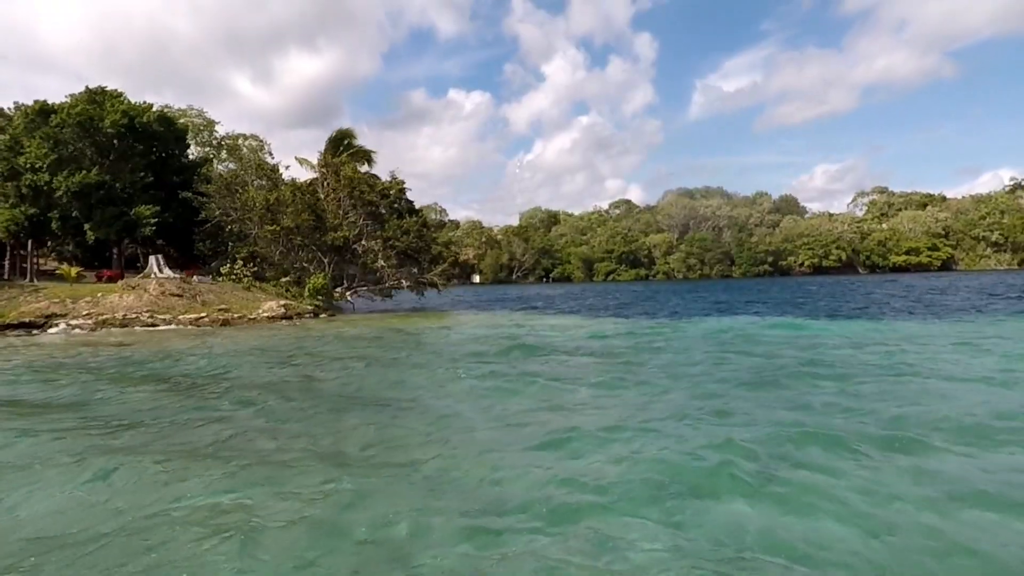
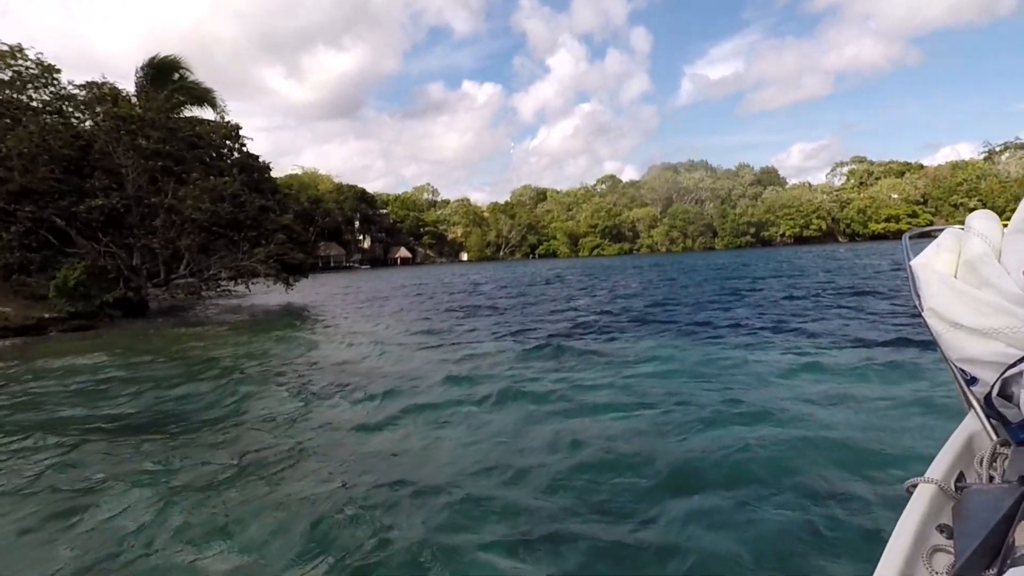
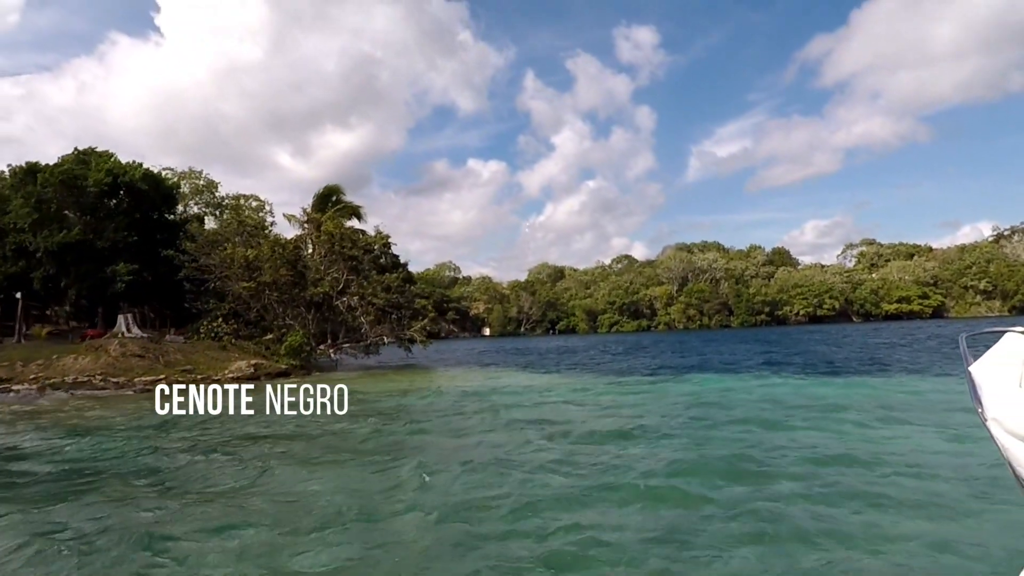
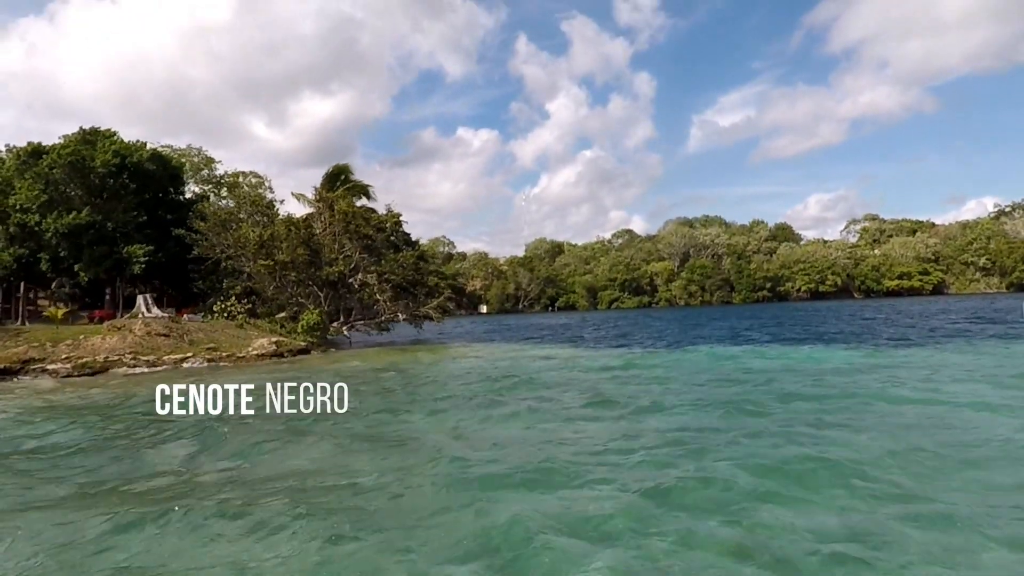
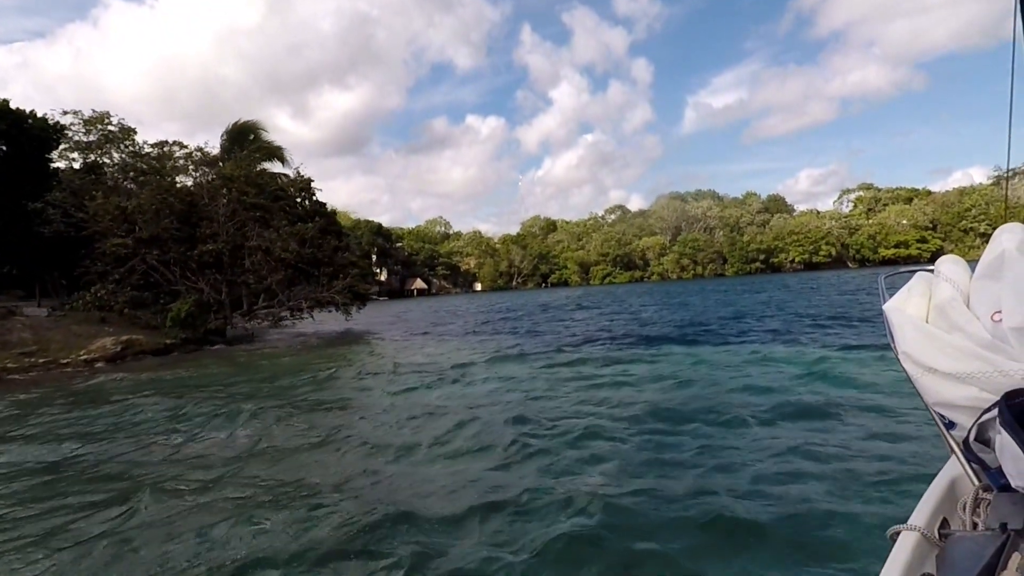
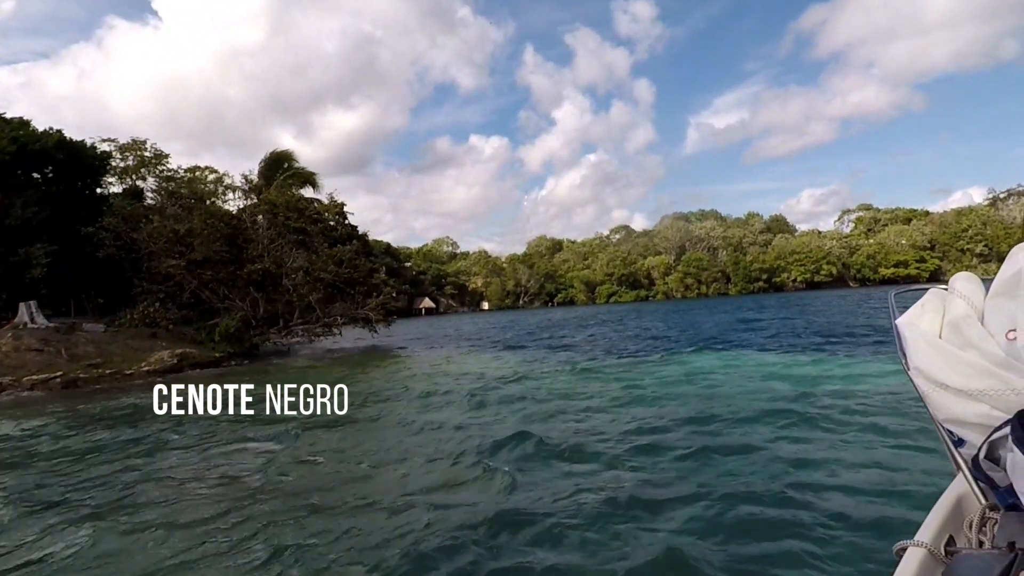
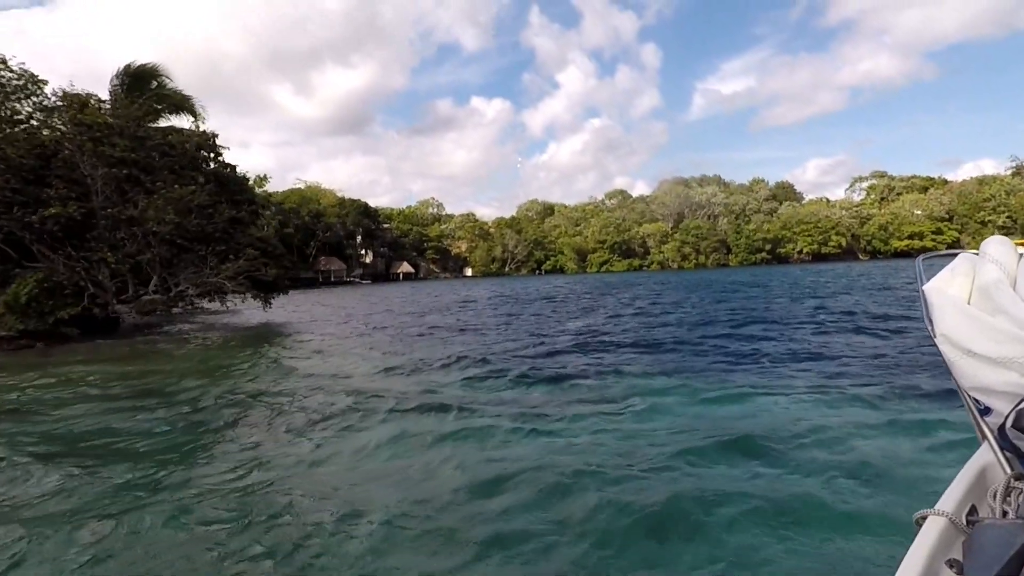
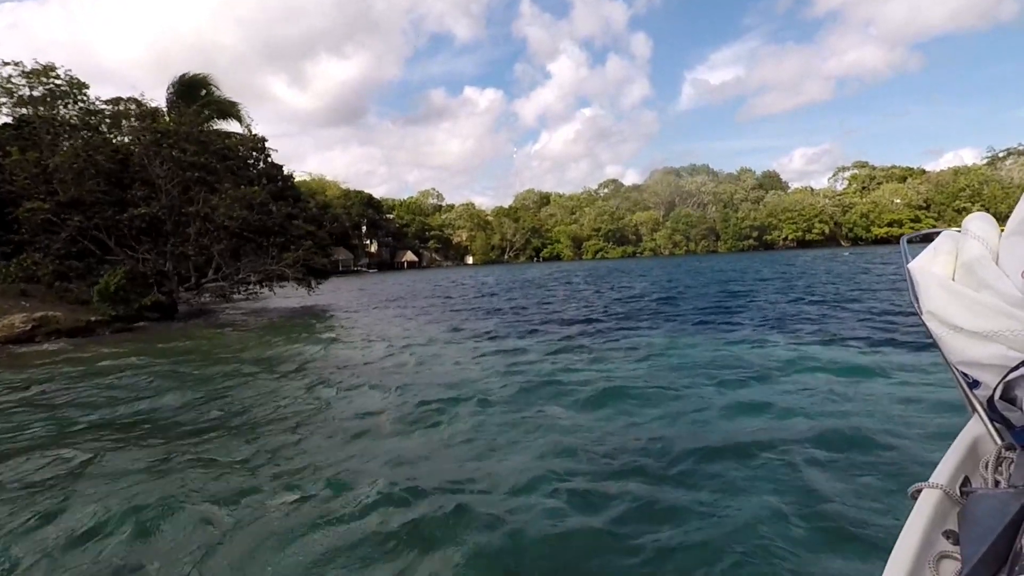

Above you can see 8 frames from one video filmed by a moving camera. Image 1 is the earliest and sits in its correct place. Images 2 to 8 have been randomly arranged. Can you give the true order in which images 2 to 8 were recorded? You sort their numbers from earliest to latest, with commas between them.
4, 3, 6, 5, 8, 2, 7
